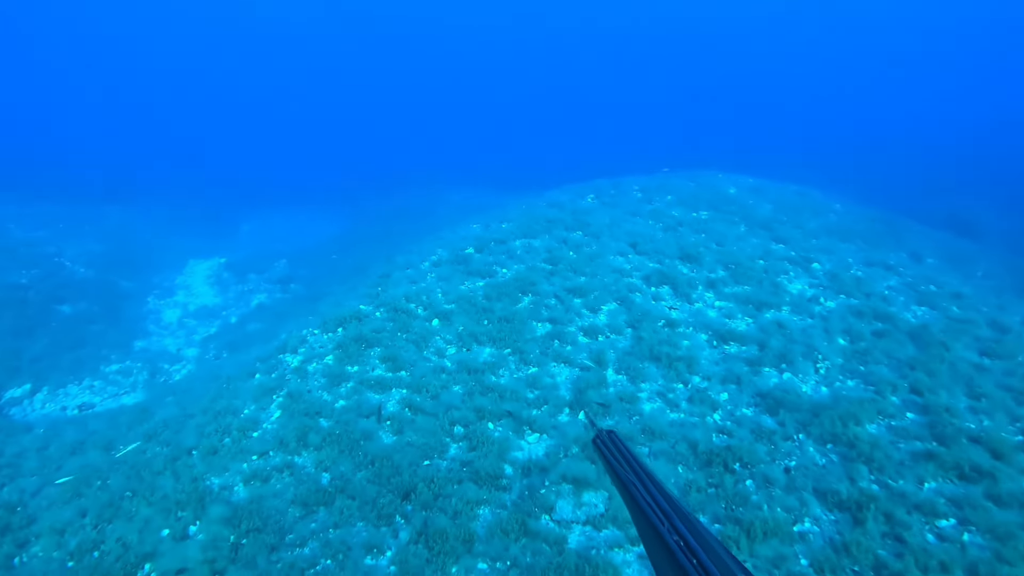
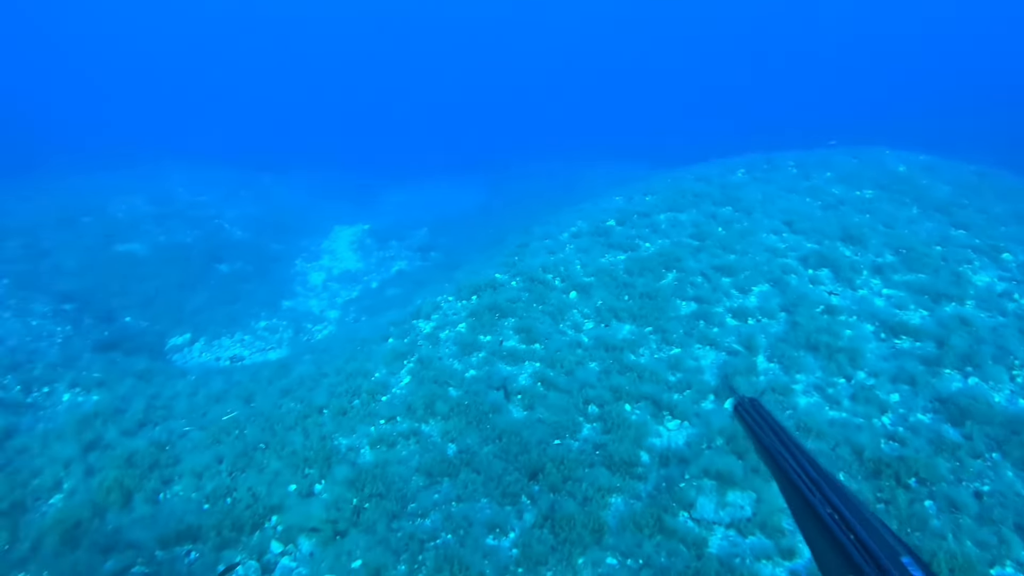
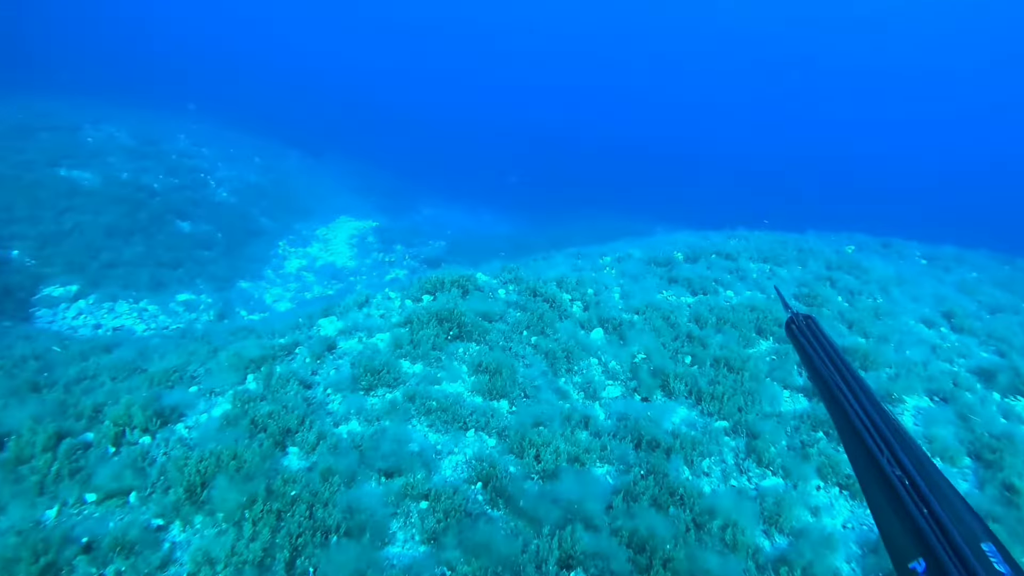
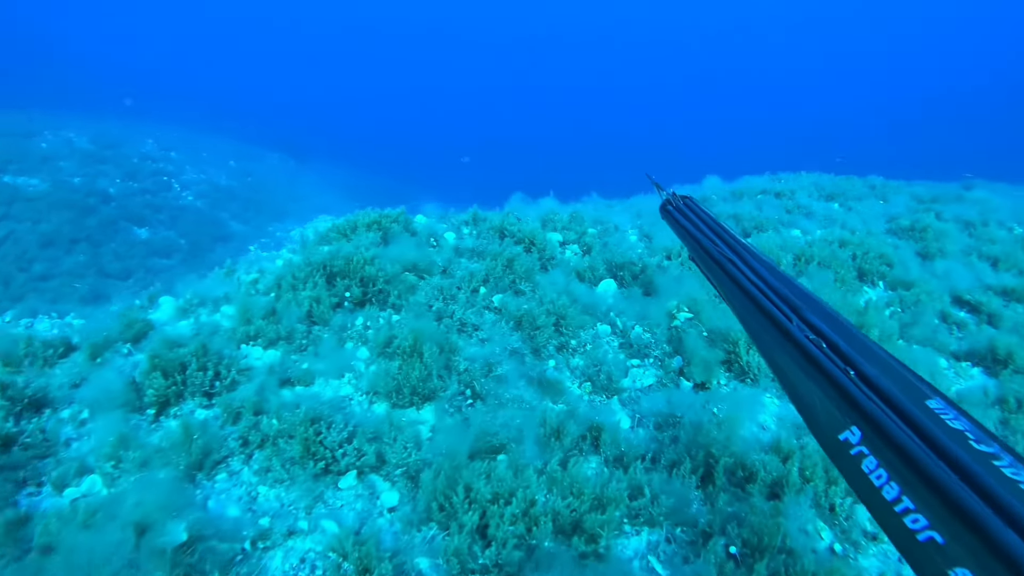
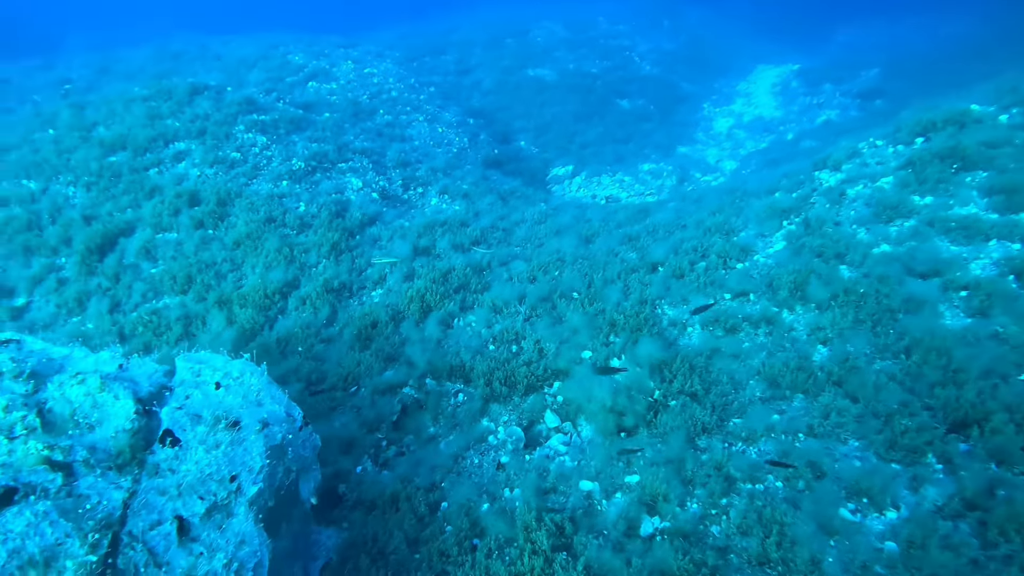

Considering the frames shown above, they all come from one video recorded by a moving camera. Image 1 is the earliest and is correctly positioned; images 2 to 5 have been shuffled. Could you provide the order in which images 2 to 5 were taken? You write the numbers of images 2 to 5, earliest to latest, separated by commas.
2, 5, 3, 4
